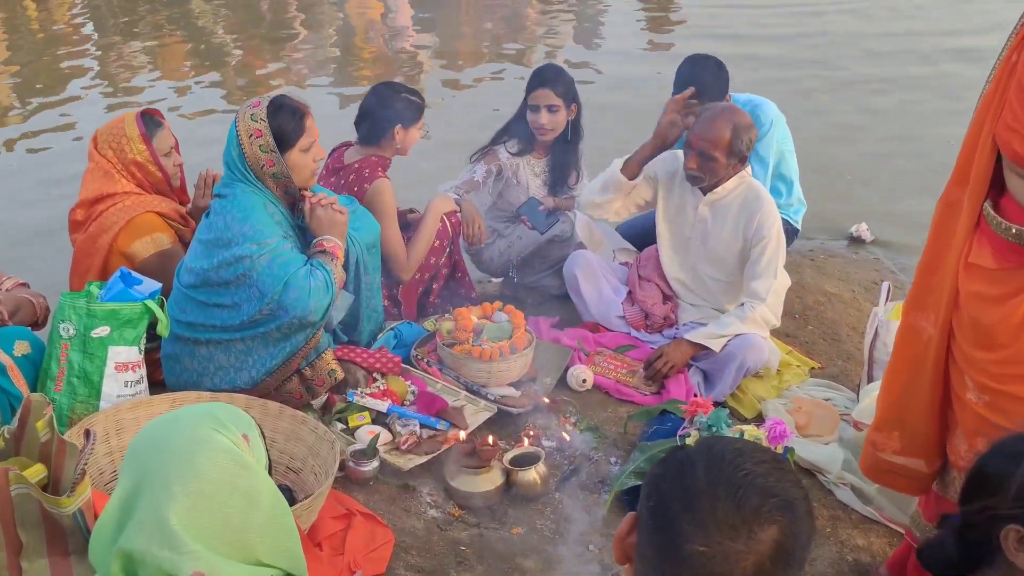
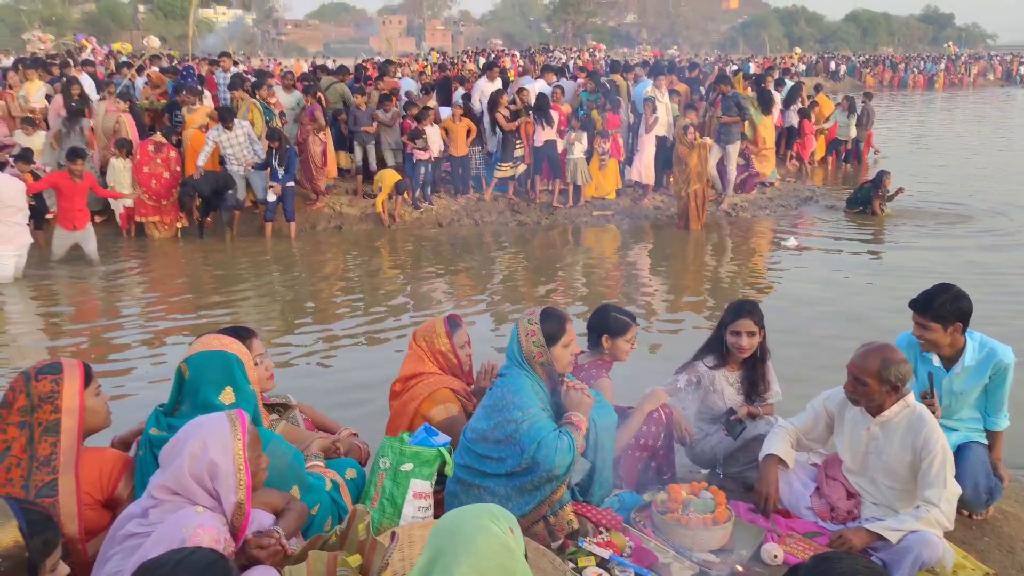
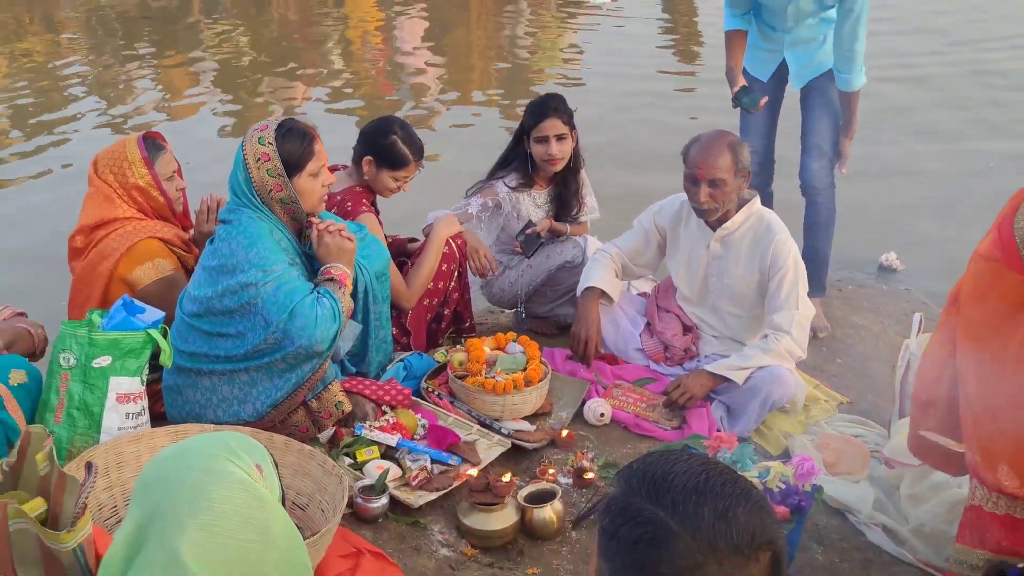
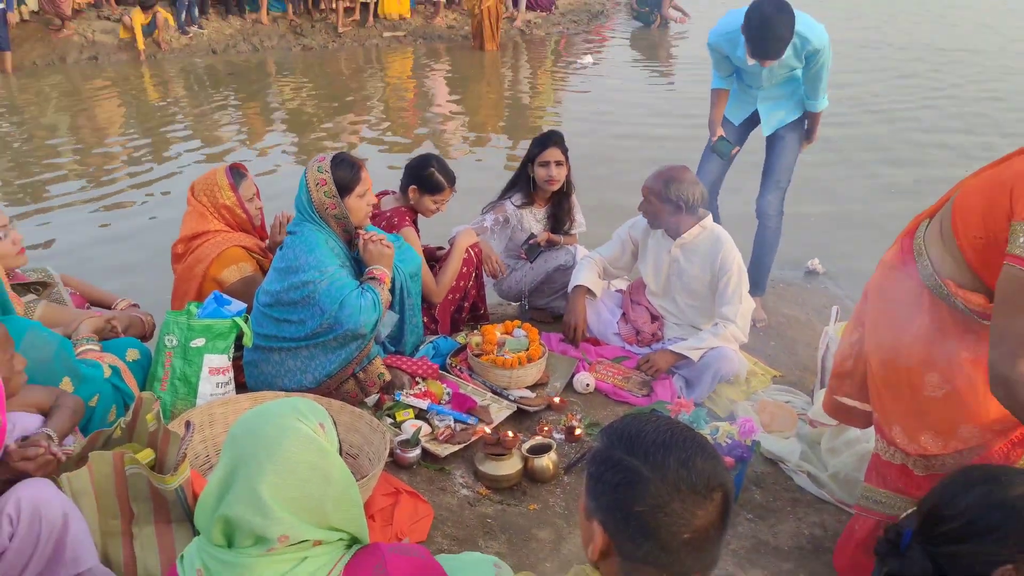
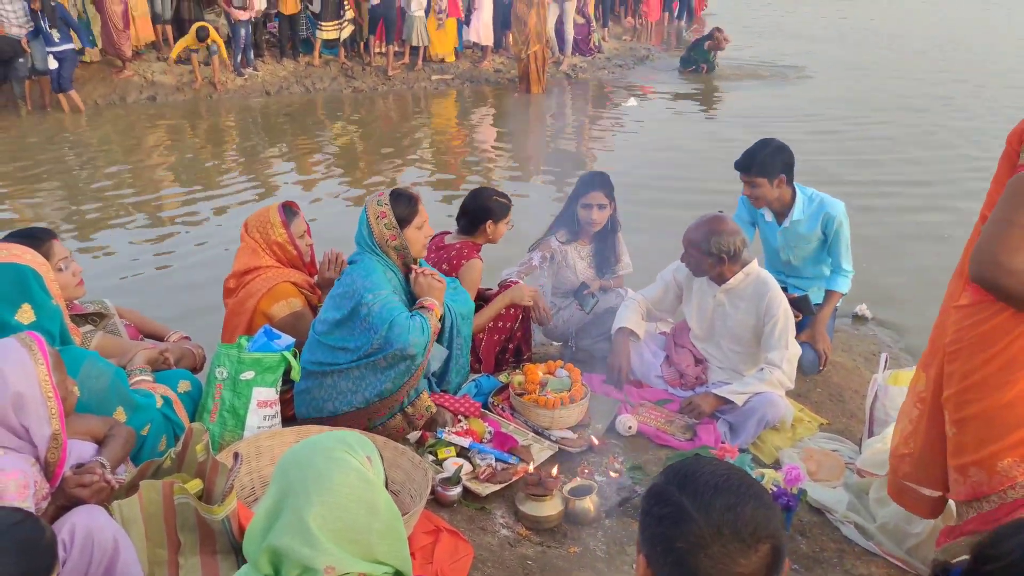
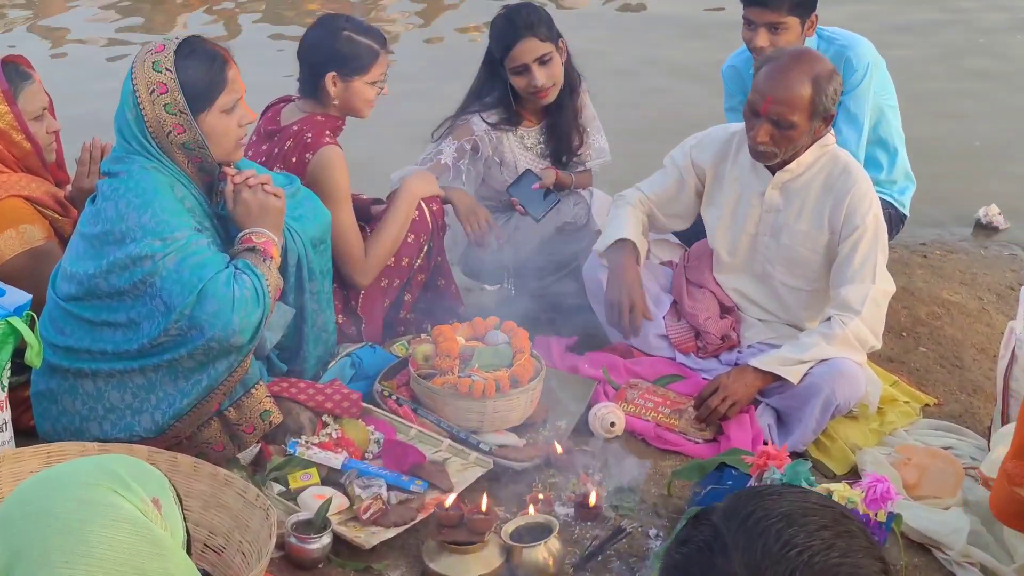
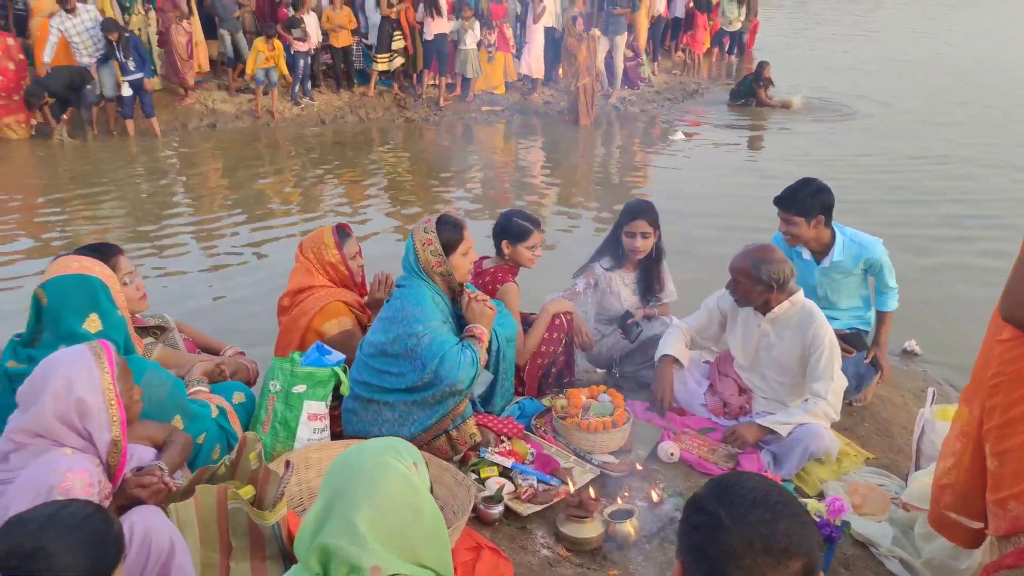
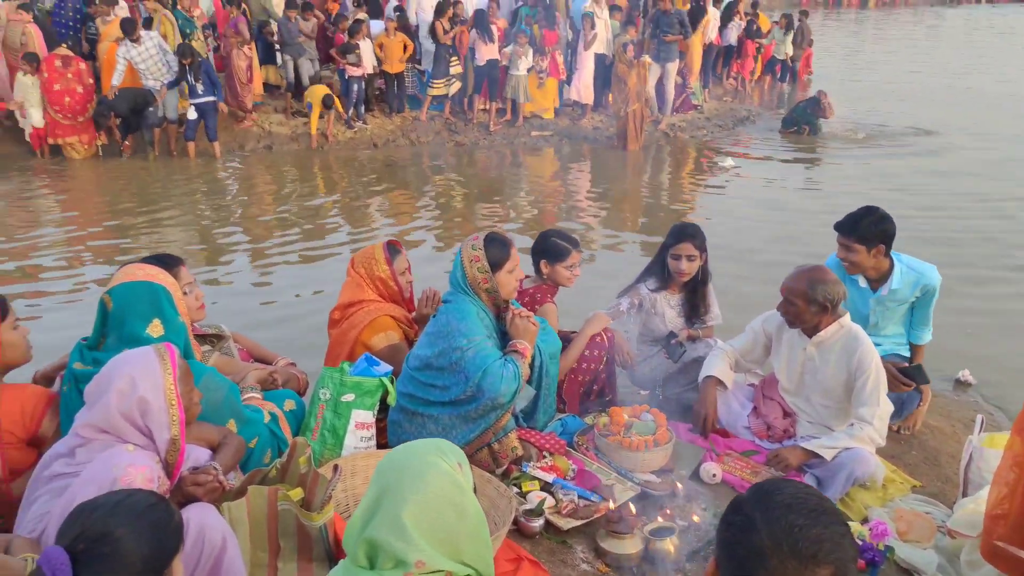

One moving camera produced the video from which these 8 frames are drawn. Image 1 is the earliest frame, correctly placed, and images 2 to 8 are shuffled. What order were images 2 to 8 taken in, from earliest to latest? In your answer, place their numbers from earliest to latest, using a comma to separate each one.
6, 3, 4, 5, 7, 8, 2
